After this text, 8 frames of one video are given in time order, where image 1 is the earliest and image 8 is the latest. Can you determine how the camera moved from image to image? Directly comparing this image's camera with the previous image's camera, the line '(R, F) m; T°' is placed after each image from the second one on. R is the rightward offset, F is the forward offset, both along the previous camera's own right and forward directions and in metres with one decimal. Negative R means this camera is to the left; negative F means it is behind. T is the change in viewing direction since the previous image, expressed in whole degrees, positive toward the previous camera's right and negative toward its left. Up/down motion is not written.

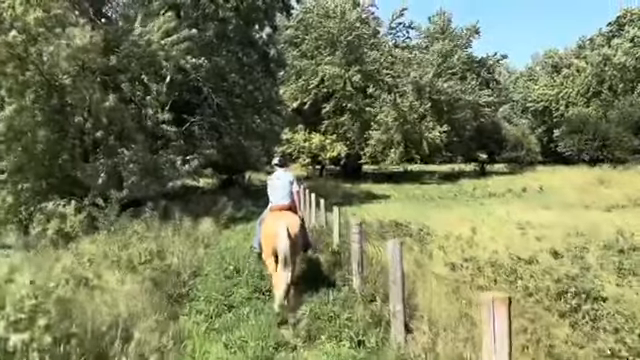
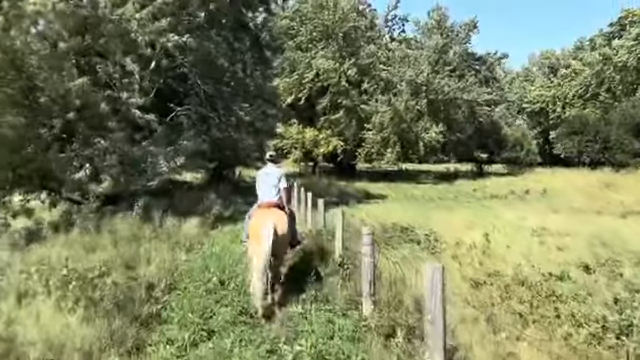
(-0.2, +2.2) m; +1°
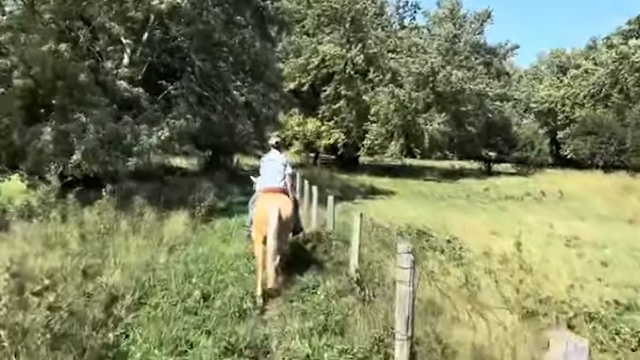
(-0.3, +2.7) m; 0°
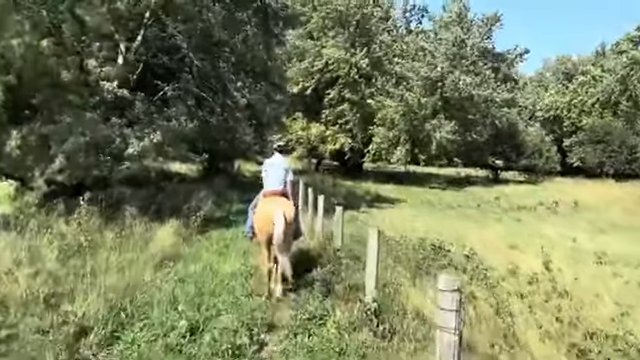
(-0.1, +1.6) m; 0°
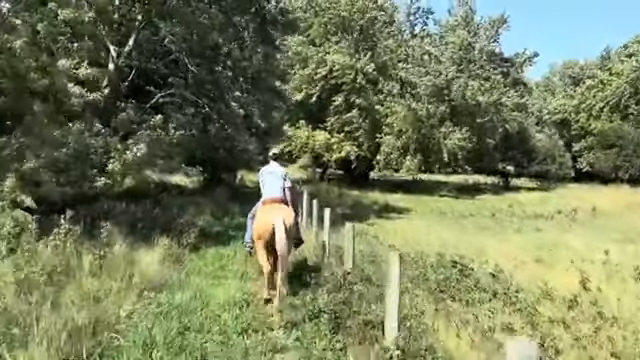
(0.0, +1.7) m; -1°
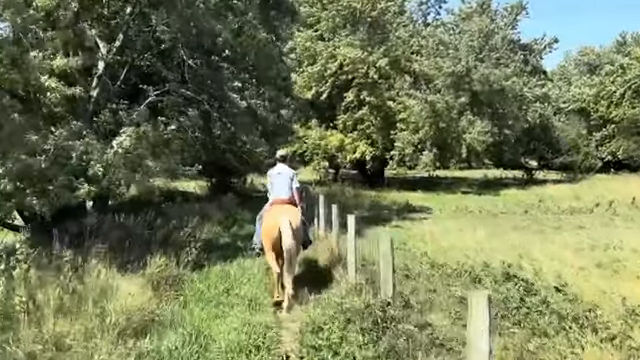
(-0.2, +2.5) m; -1°
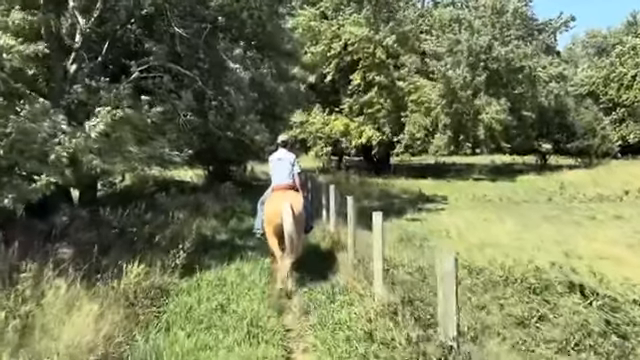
(-0.3, +2.5) m; 0°
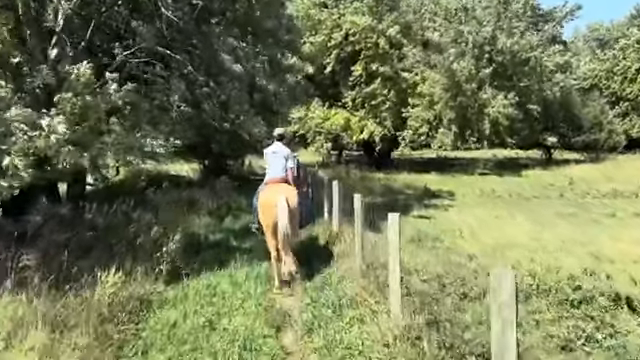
(-0.1, +1.4) m; 0°
